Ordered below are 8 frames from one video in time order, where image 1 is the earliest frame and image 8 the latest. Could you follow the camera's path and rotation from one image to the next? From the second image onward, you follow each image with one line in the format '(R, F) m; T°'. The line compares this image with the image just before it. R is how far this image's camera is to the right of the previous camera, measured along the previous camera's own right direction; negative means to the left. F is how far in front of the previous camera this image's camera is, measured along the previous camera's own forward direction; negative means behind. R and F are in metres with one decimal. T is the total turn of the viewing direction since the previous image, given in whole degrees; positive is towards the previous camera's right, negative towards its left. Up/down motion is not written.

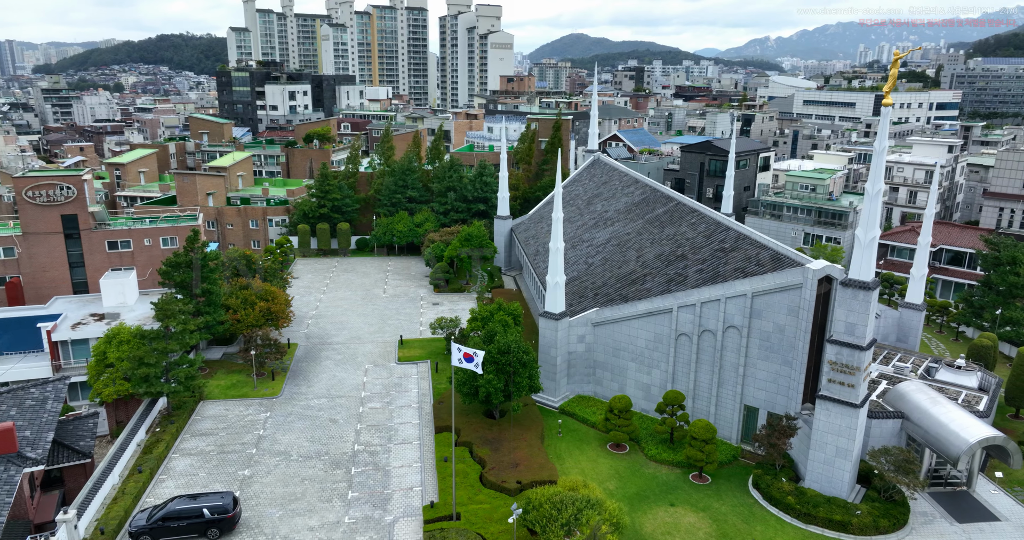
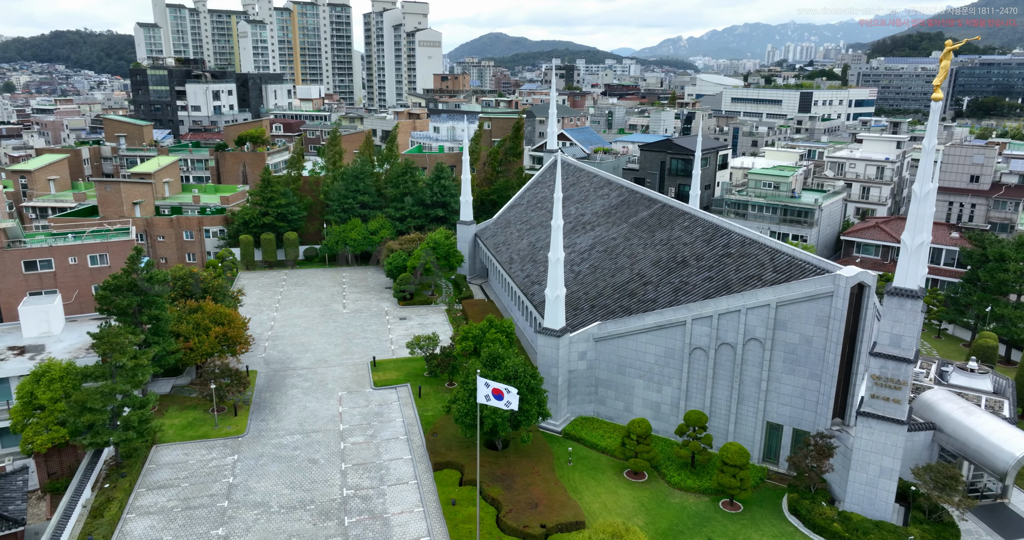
(-3.1, +3.3) m; +6°
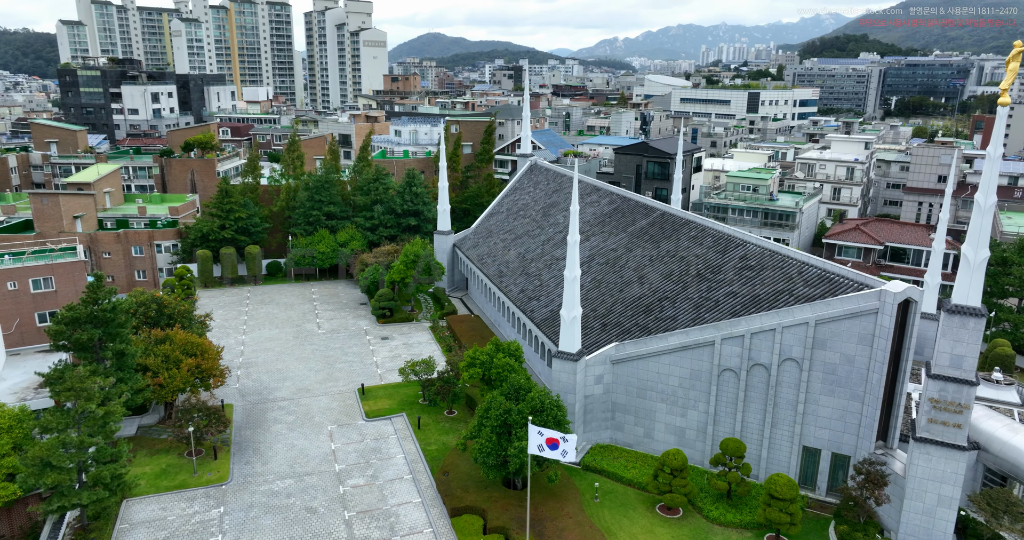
(-2.8, +2.7) m; +5°
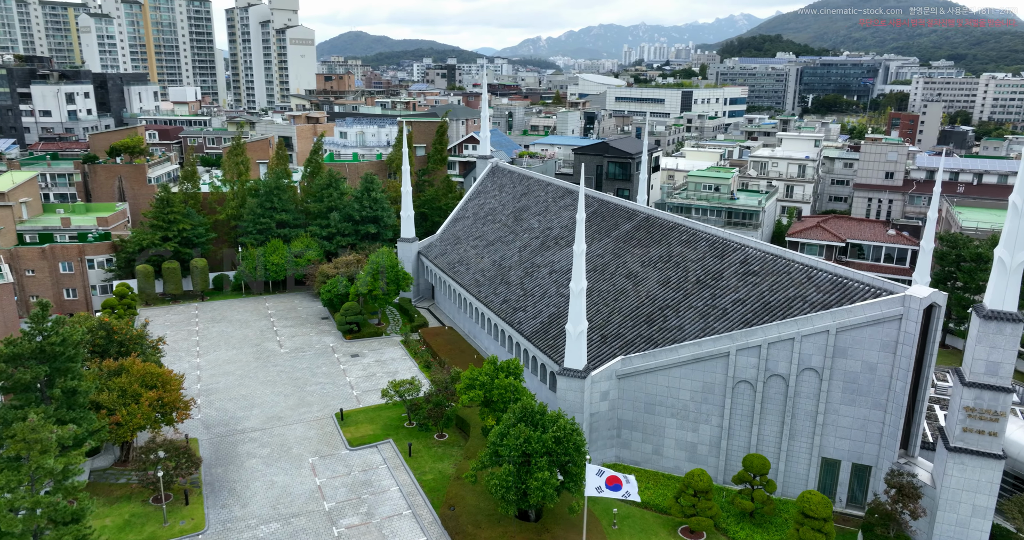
(-2.7, +2.2) m; +6°
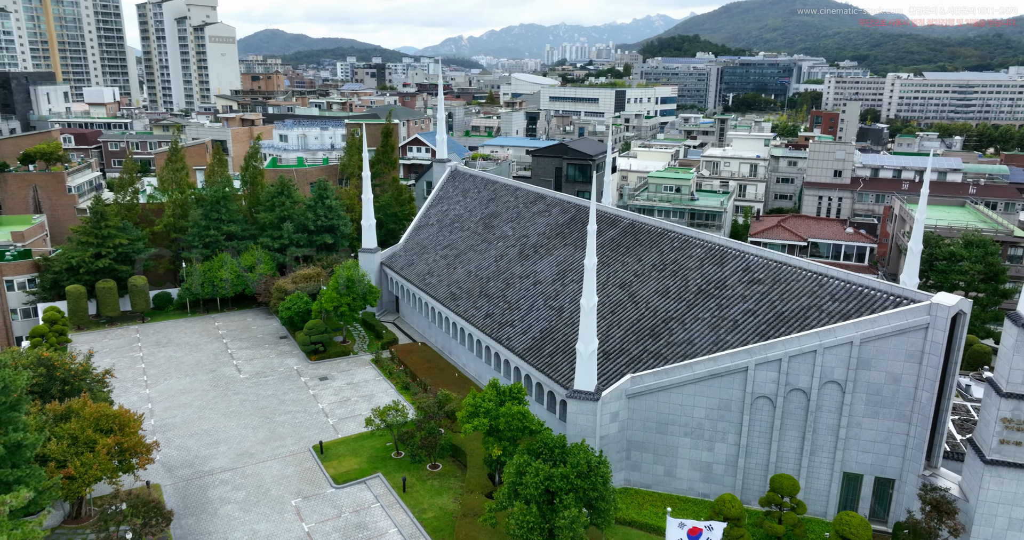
(-2.8, +2.3) m; +6°
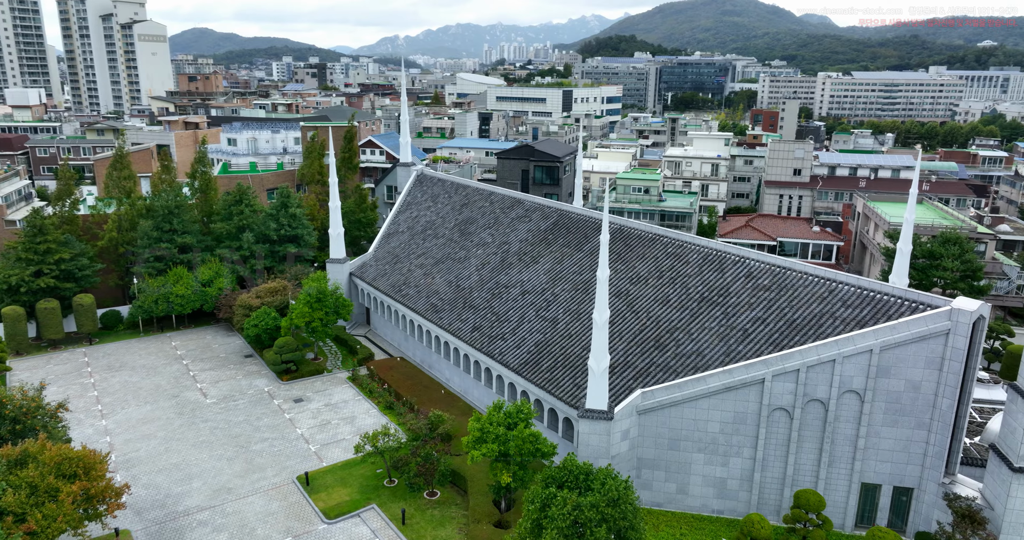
(-2.2, +1.7) m; +5°
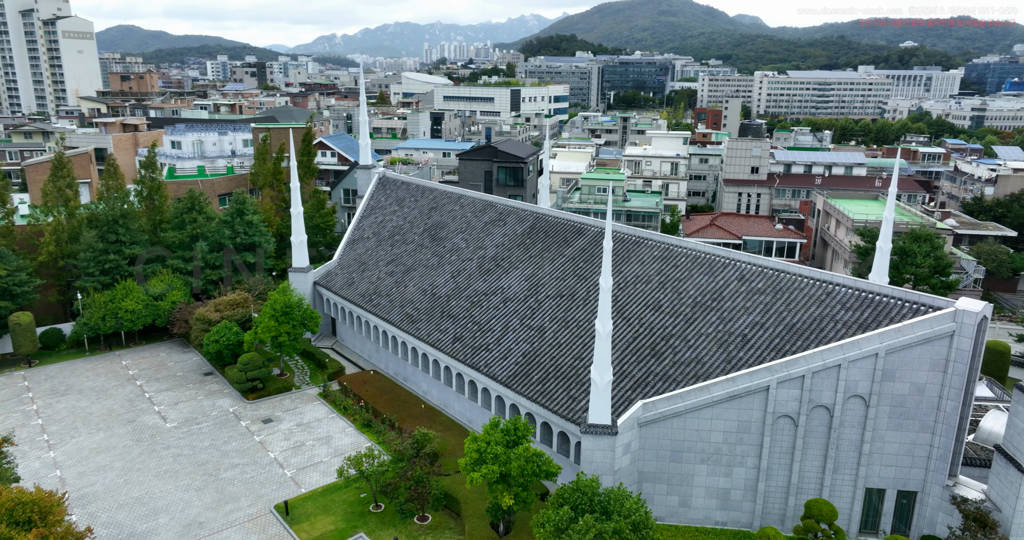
(-1.7, +1.4) m; +4°
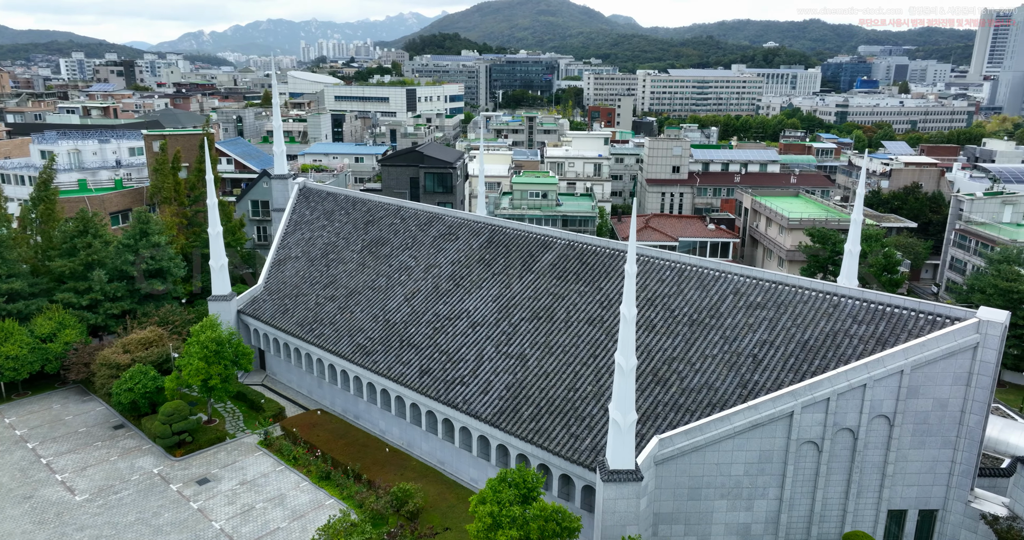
(-3.3, +3.4) m; +9°
